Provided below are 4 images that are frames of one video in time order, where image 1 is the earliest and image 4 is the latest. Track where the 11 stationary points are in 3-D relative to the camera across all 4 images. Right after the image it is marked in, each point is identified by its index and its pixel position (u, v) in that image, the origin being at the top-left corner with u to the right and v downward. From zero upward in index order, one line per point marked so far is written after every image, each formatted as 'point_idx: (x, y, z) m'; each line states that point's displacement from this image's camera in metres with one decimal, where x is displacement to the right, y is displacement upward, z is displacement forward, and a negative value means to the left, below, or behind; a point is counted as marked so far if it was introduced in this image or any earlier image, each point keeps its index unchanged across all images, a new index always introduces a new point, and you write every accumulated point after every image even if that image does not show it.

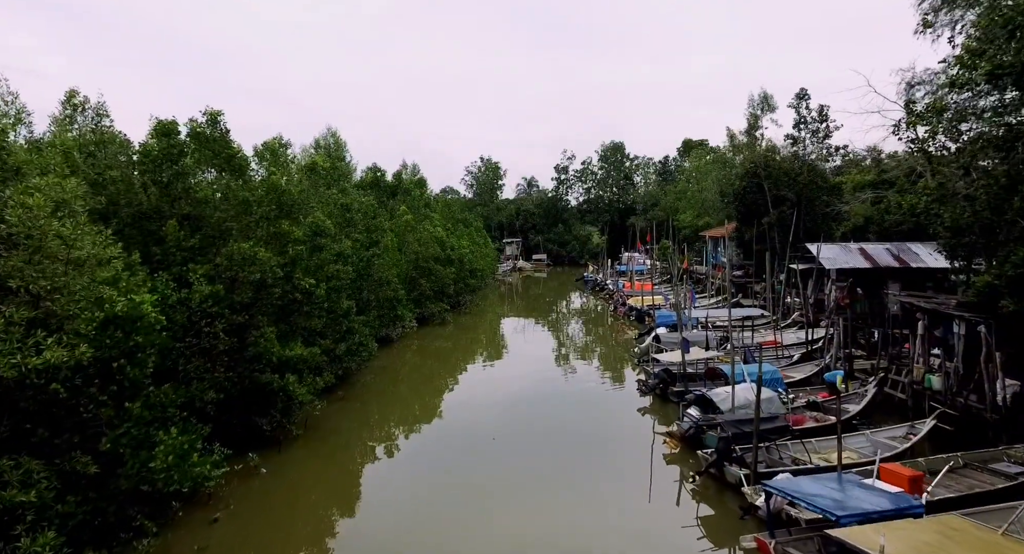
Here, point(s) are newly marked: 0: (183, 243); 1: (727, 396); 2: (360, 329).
0: (-5.6, +0.6, +12.3) m
1: (+3.7, -2.1, +12.6) m
2: (-3.8, -1.3, +18.0) m
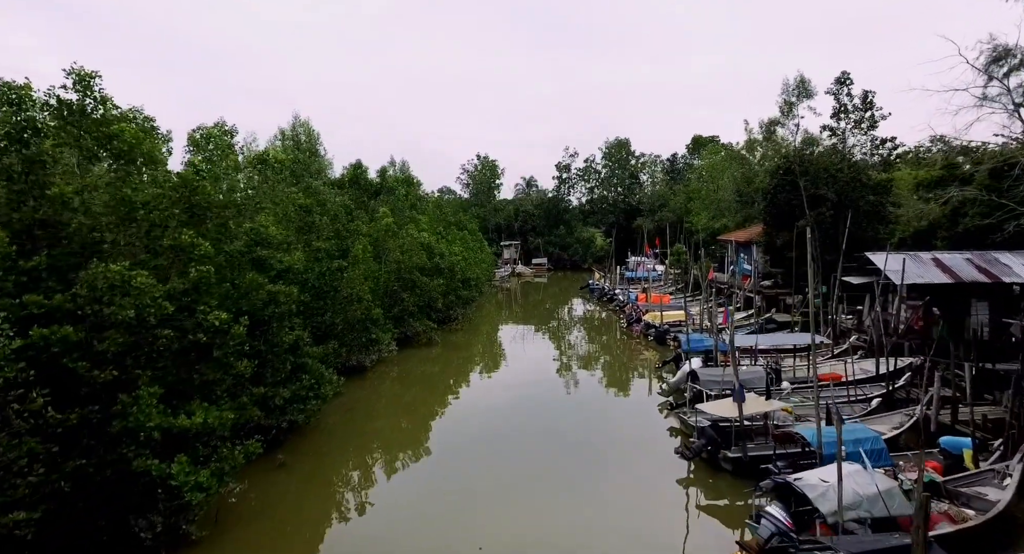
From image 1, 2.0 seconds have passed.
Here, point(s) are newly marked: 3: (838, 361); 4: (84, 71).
0: (-5.6, +0.2, +8.3) m
1: (+3.7, -2.5, +8.5) m
2: (-3.8, -1.7, +14.0) m
3: (+7.9, -2.1, +17.6) m
4: (-5.8, +2.8, +9.8) m
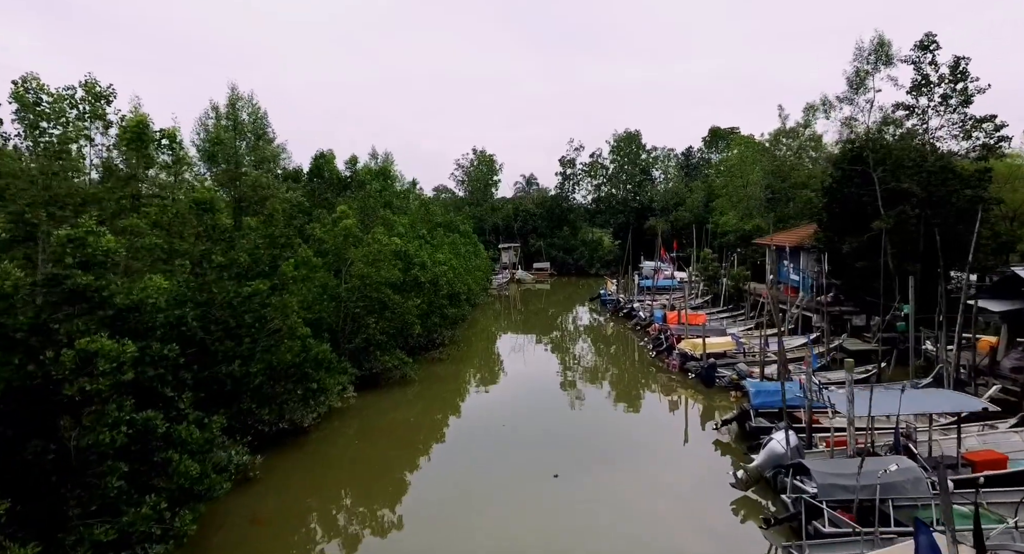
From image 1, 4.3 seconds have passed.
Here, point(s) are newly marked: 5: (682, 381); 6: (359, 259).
0: (-5.7, -0.3, +2.6) m
1: (+3.7, -3.0, +2.8) m
2: (-3.9, -2.2, +8.3) m
3: (+7.9, -2.5, +11.9) m
4: (-5.8, +2.3, +4.1) m
5: (+4.7, -2.8, +19.9) m
6: (-3.9, +0.5, +18.4) m
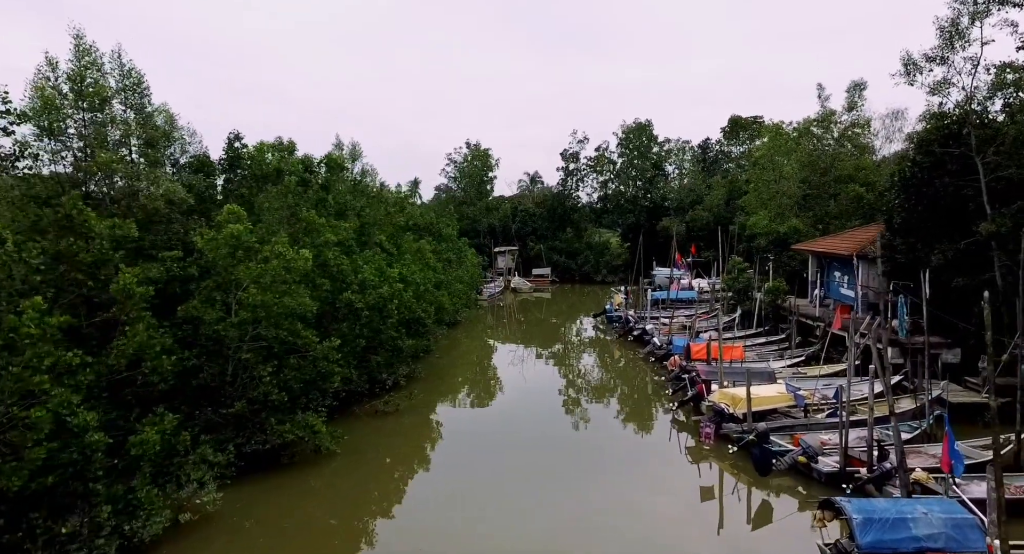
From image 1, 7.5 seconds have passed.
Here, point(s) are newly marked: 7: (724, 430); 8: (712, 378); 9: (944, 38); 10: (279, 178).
0: (-6.6, -0.9, -3.2) m
1: (+2.7, -3.5, -3.0) m
2: (-4.7, -2.7, +2.5) m
3: (+7.0, -3.0, +6.0) m
4: (-6.7, +1.7, -1.6) m
5: (+4.0, -3.4, +14.0) m
6: (-4.6, -0.1, +12.7) m
7: (+4.1, -2.9, +14.2) m
8: (+4.6, -2.3, +16.9) m
9: (+9.5, +5.3, +15.9) m
10: (-6.0, +2.6, +19.1) m
